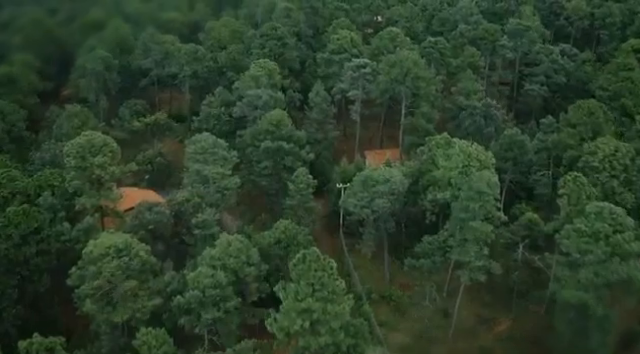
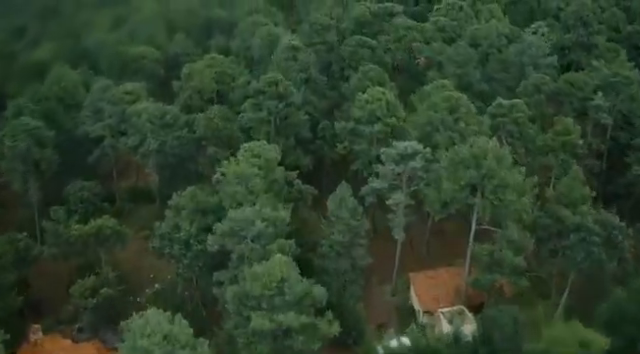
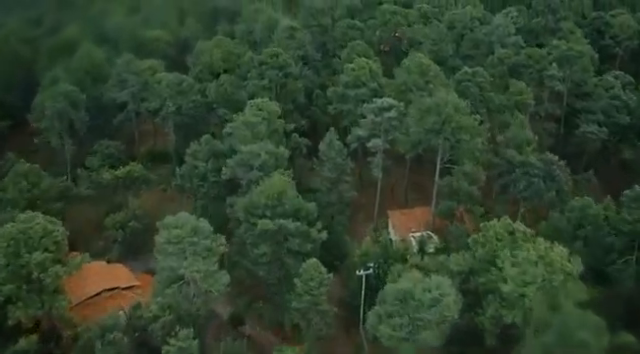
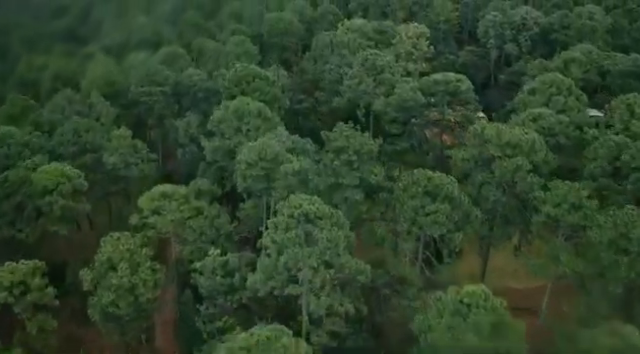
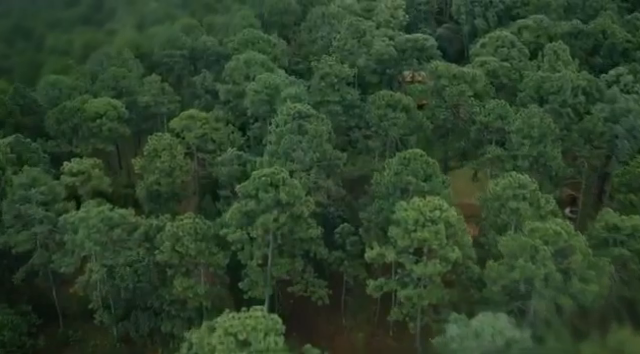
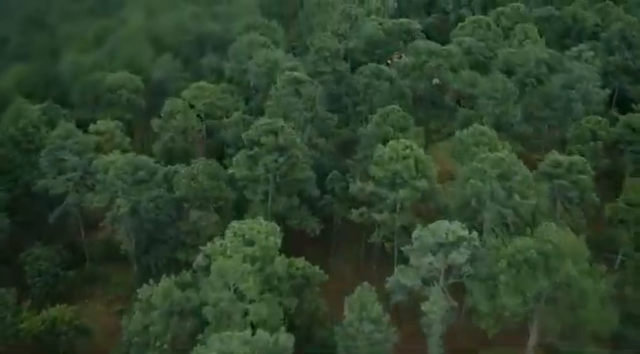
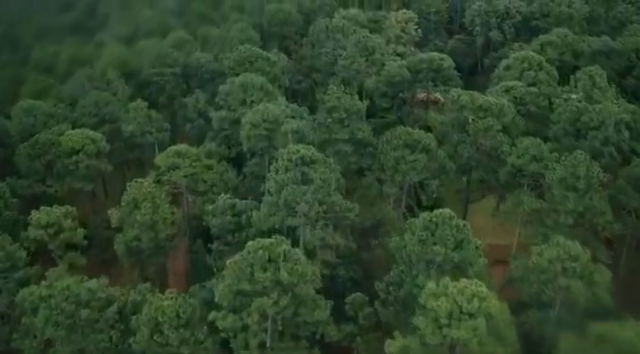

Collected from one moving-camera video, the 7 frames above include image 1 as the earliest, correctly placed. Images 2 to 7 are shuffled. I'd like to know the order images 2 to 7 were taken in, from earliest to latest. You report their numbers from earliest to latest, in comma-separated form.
3, 2, 6, 5, 7, 4
